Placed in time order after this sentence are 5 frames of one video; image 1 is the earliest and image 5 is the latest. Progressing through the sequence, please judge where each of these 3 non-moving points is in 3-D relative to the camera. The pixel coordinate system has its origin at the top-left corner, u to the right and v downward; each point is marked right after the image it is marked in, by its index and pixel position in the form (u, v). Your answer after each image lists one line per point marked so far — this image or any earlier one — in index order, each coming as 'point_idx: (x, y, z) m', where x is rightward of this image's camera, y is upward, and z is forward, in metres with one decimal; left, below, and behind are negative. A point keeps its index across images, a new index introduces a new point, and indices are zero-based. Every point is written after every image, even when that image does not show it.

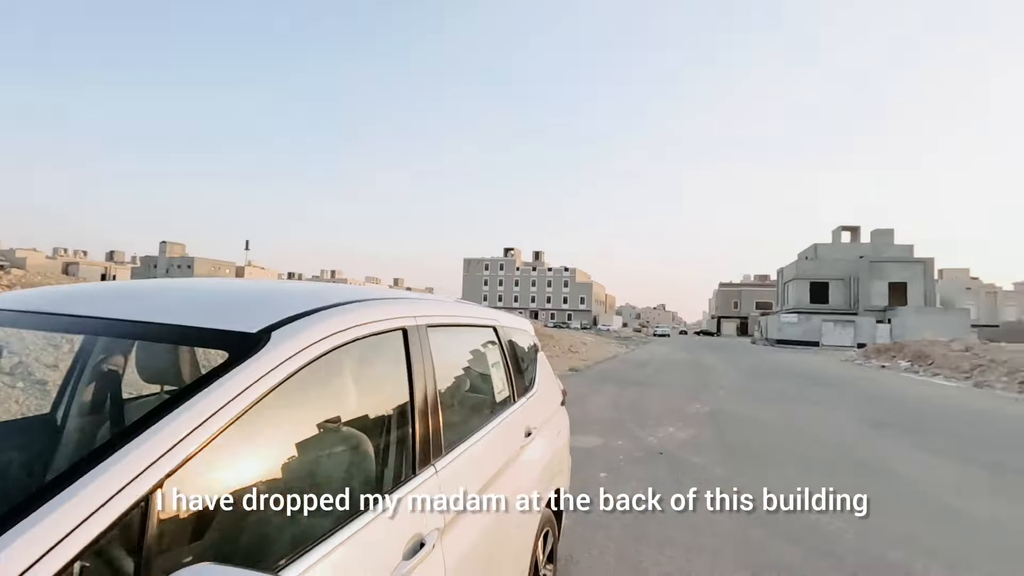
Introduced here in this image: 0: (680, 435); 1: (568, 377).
0: (+2.5, -2.2, +8.0) m
1: (+1.6, -2.6, +15.9) m
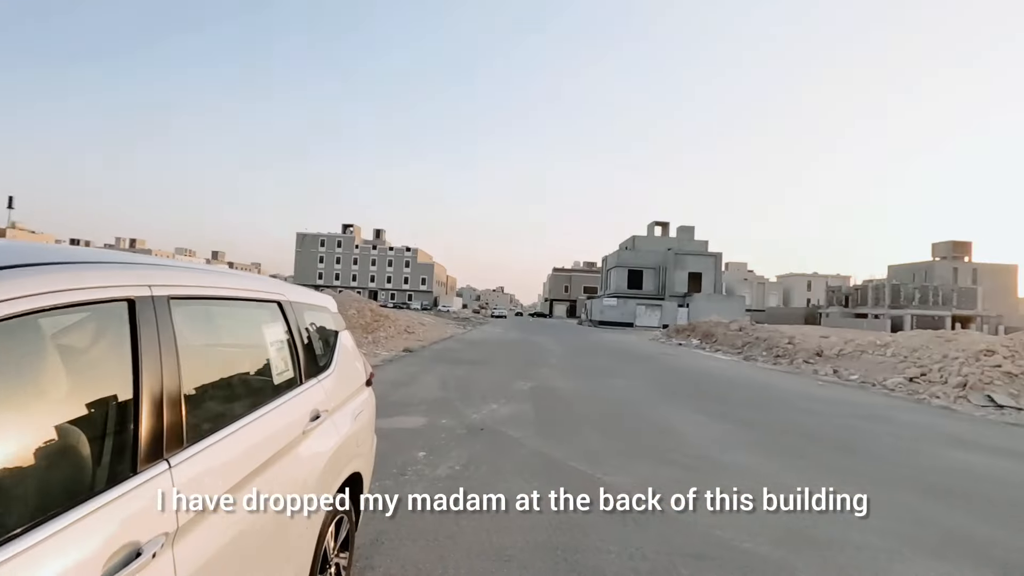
0: (-0.2, -1.9, +8.3) m
1: (-3.3, -2.0, +15.7) m
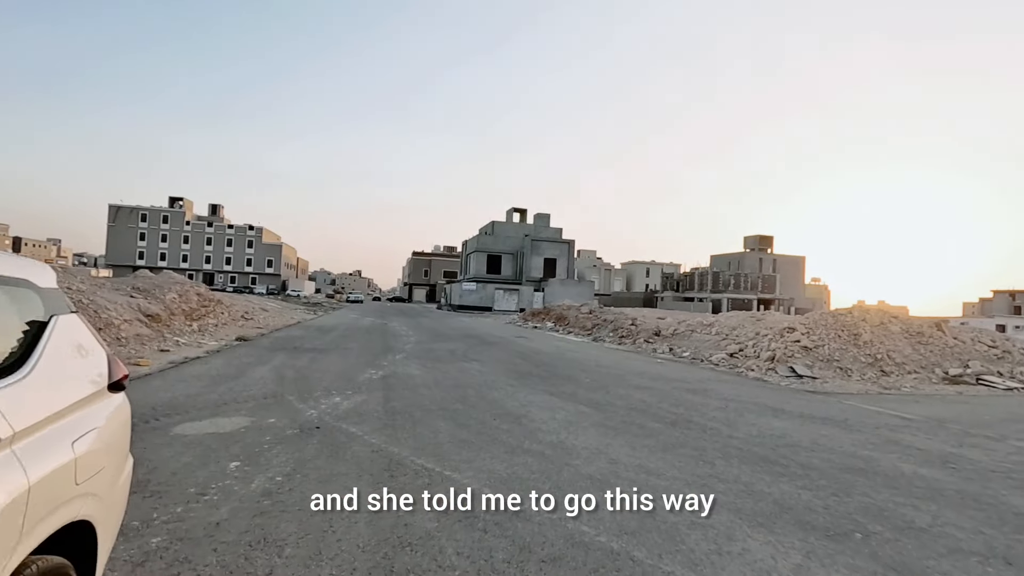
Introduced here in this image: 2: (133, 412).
0: (-2.3, -1.6, +7.5) m
1: (-7.2, -1.5, +13.8) m
2: (-4.4, -1.5, +6.3) m
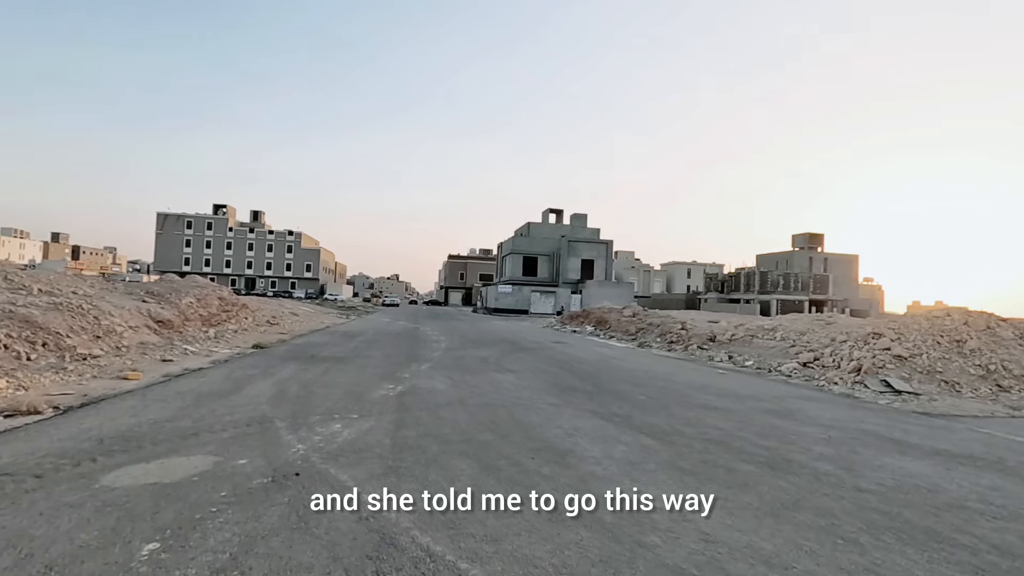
0: (-1.9, -1.6, +5.9) m
1: (-6.3, -1.6, +12.6) m
2: (-4.0, -1.5, +4.9) m
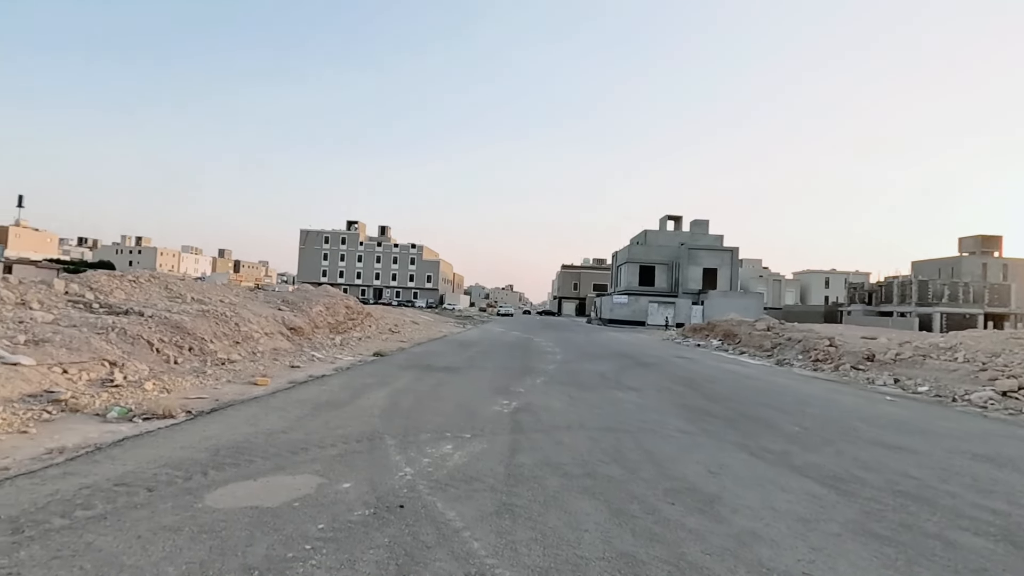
0: (-0.6, -1.7, +5.4) m
1: (-3.6, -1.8, +12.9) m
2: (-2.9, -1.5, +4.8) m
